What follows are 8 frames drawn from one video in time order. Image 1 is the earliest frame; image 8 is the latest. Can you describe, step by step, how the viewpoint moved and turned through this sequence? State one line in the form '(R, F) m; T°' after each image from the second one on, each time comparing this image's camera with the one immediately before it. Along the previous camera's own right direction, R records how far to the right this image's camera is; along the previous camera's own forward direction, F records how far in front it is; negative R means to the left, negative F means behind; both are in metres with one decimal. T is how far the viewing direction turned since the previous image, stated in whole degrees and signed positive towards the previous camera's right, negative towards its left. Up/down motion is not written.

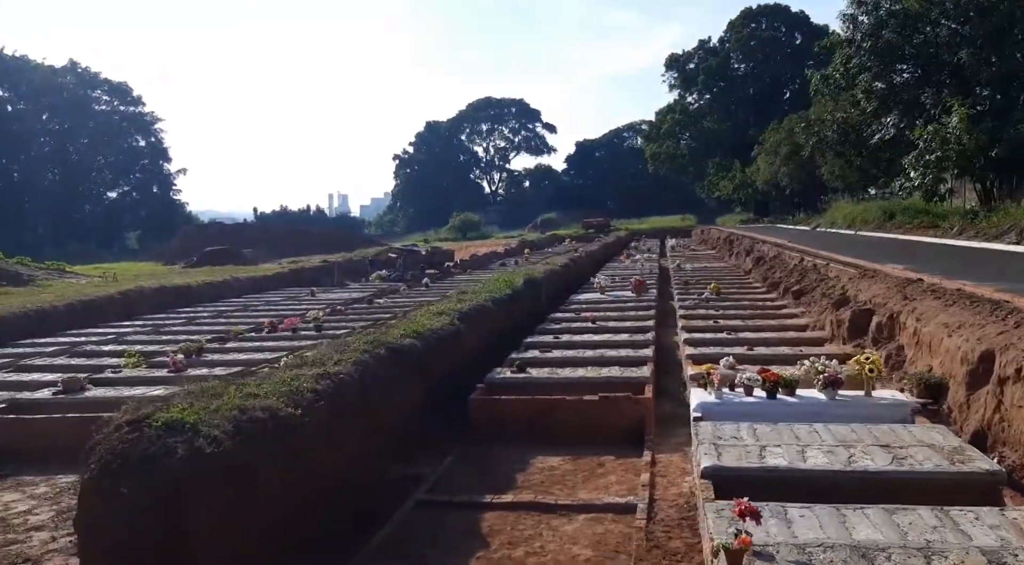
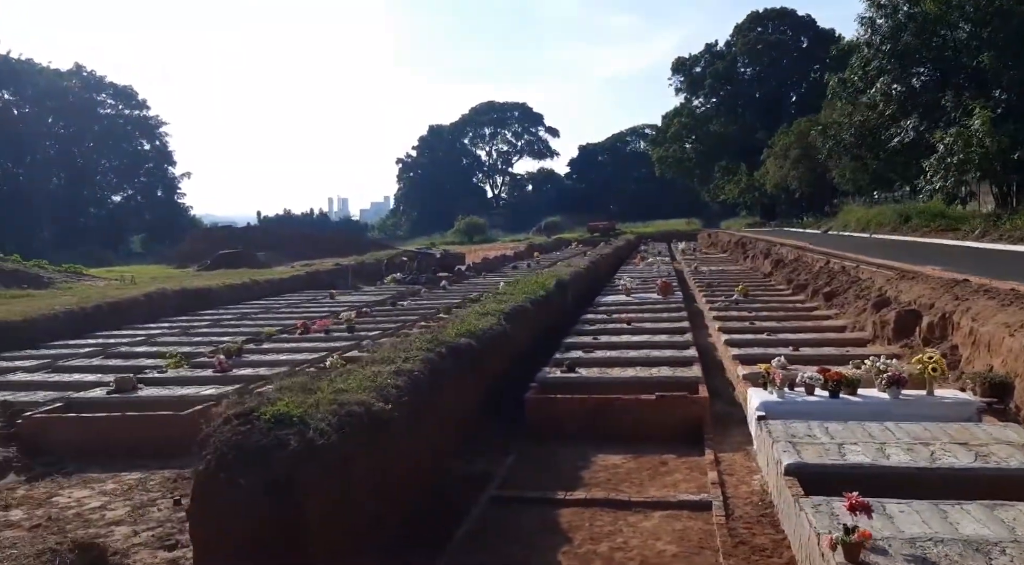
(-0.4, 0.0) m; -1°
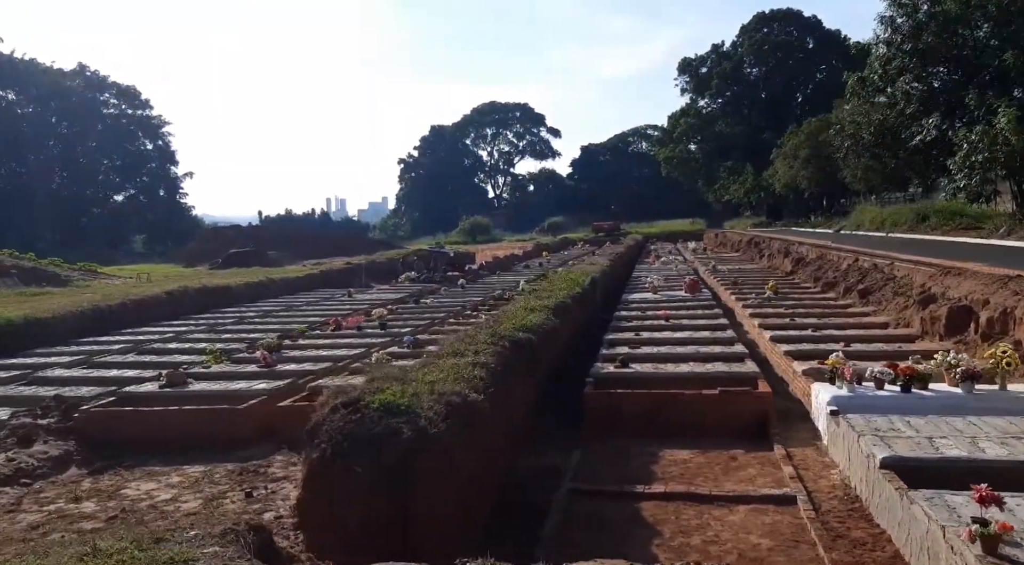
(-0.5, 0.0) m; 0°
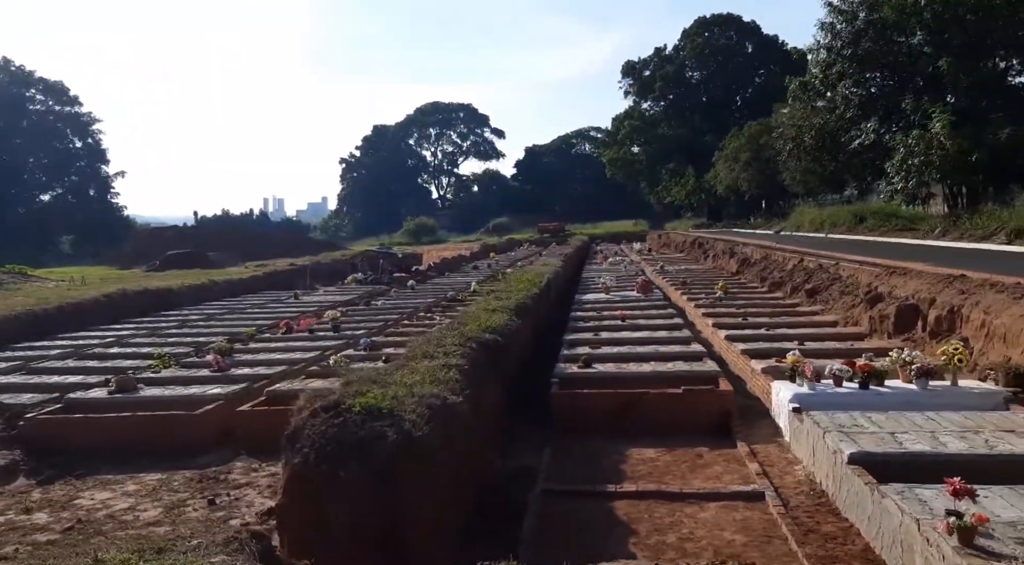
(-0.1, 0.0) m; +4°
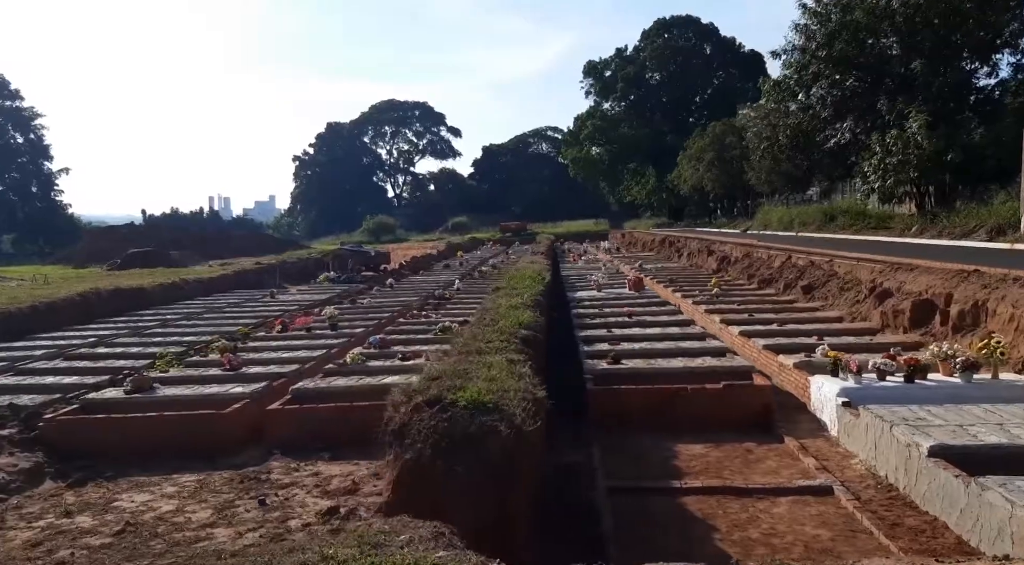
(-0.6, +0.1) m; +3°
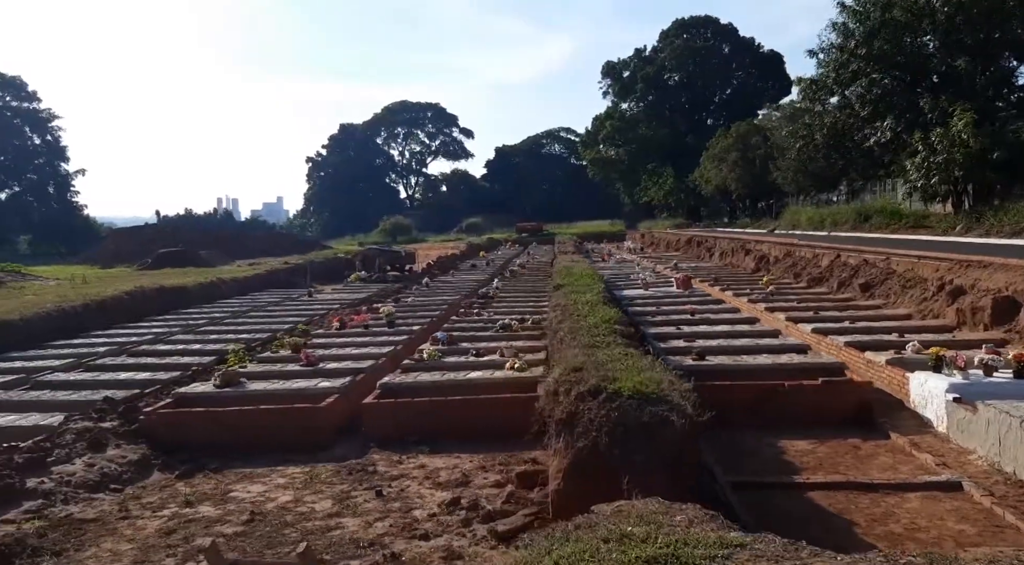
(-0.6, 0.0) m; -1°
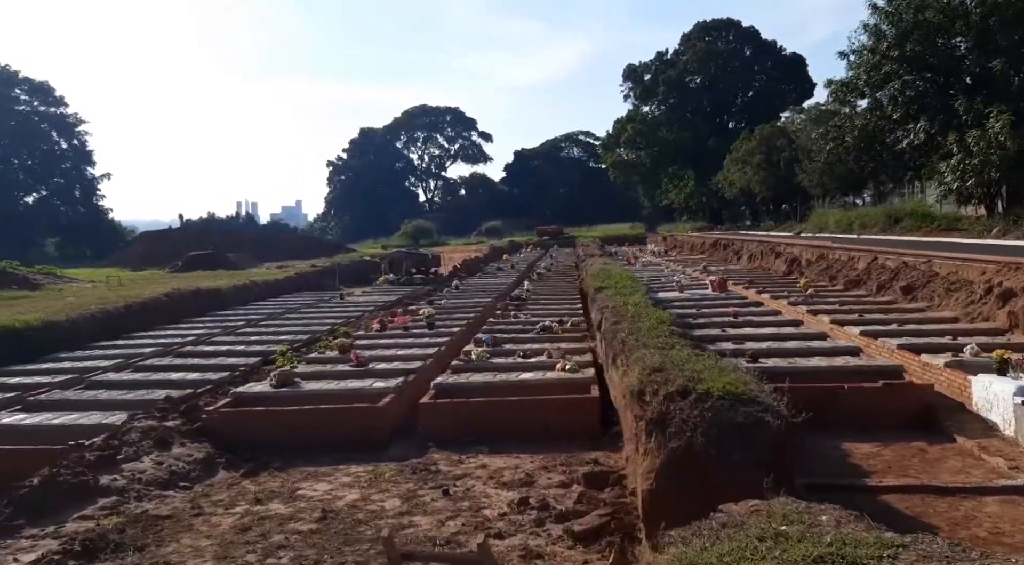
(-0.3, 0.0) m; -2°
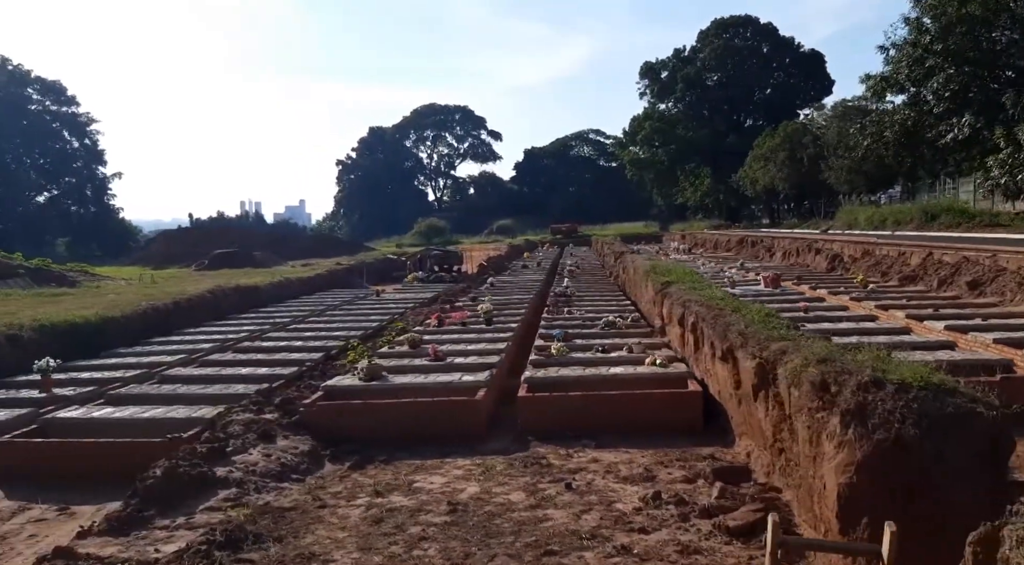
(-0.7, +0.1) m; -1°
